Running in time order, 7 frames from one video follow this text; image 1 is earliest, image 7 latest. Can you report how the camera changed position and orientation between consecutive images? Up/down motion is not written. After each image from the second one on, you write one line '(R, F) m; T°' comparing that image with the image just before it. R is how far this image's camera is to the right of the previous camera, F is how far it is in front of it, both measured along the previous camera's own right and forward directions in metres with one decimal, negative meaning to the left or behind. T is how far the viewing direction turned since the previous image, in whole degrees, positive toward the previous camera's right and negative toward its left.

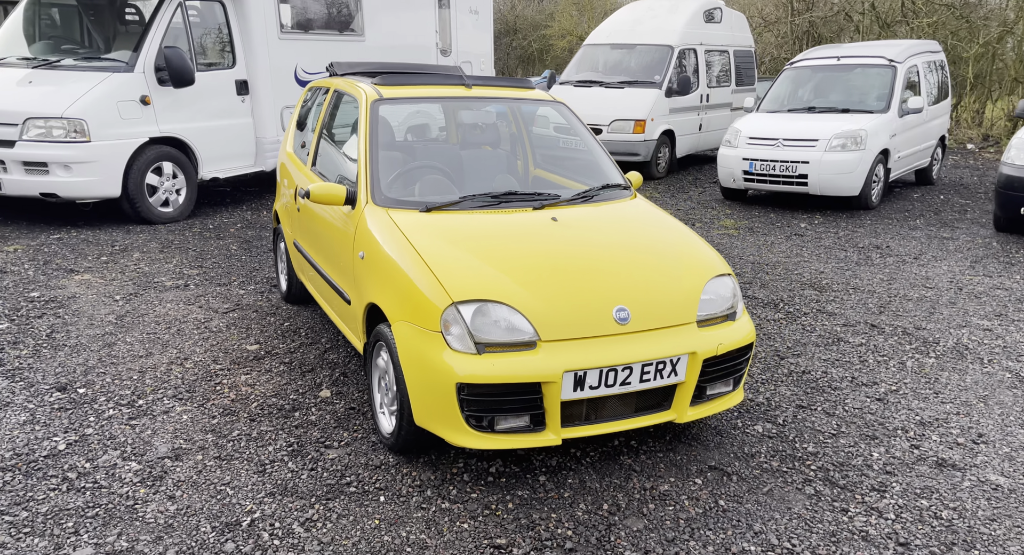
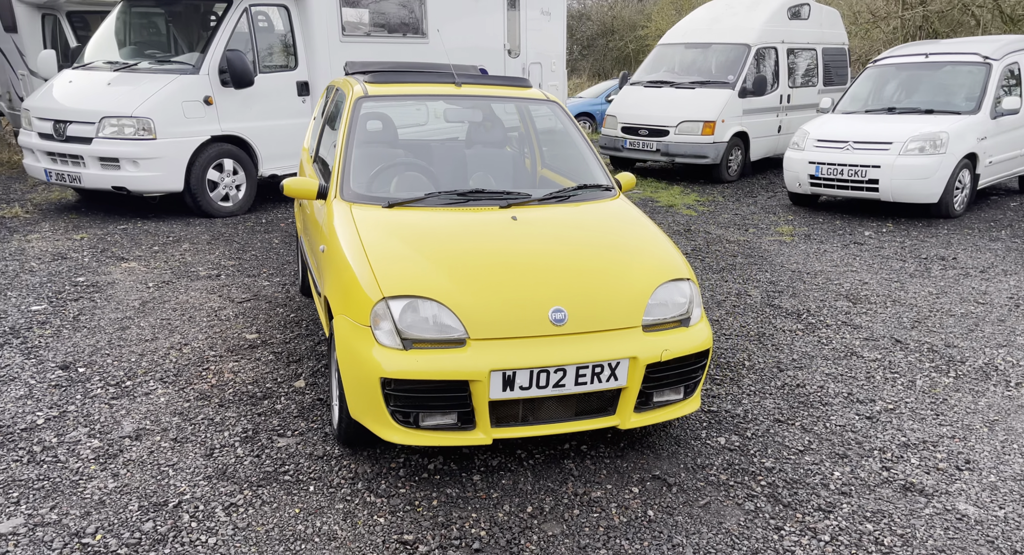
(+0.6, +0.1) m; -7°
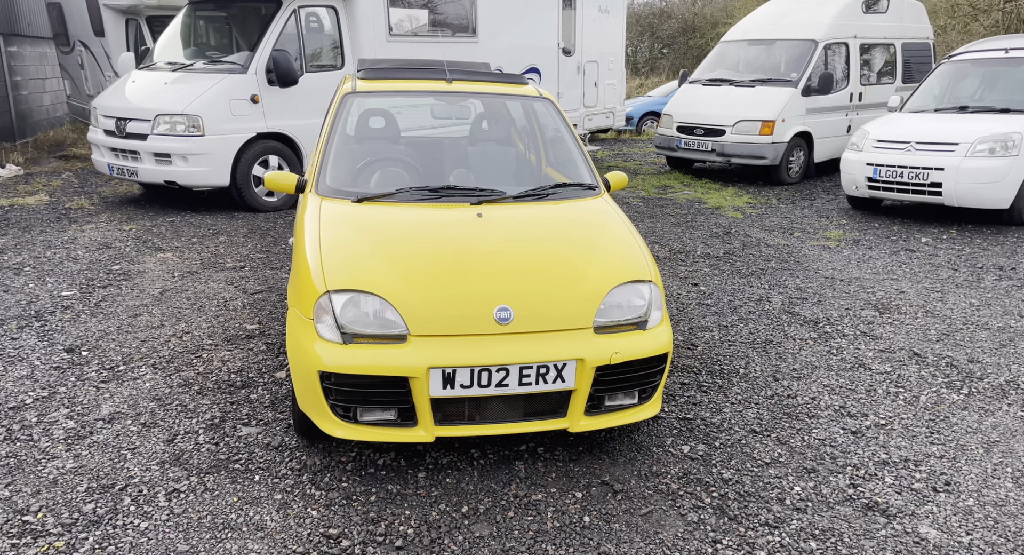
(+0.5, +0.1) m; -6°
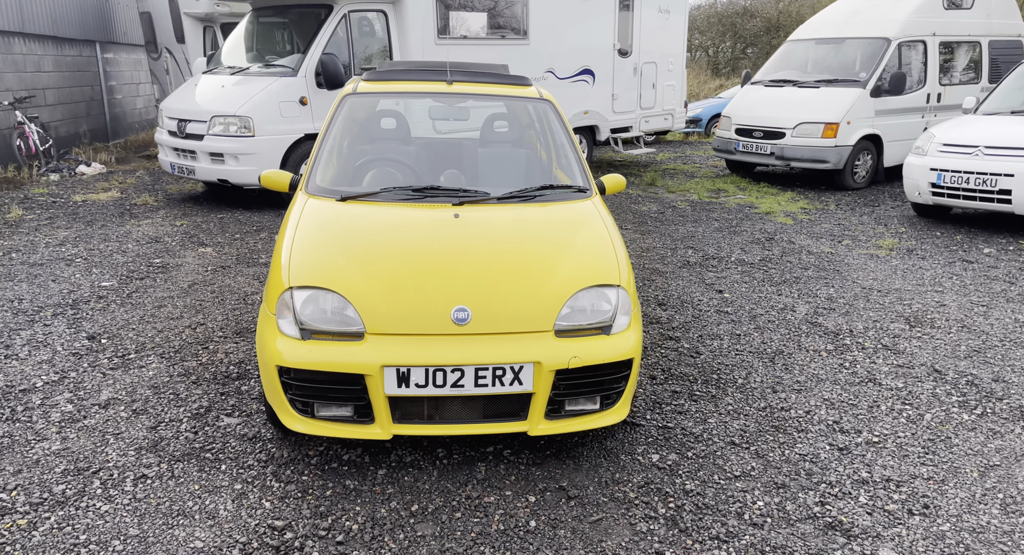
(+0.4, 0.0) m; -6°
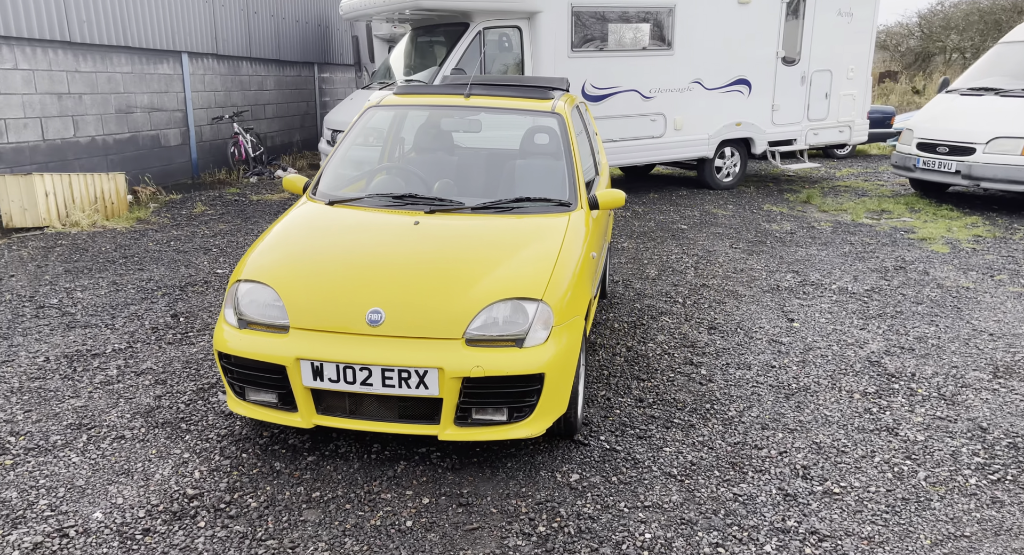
(+1.1, +0.1) m; -16°
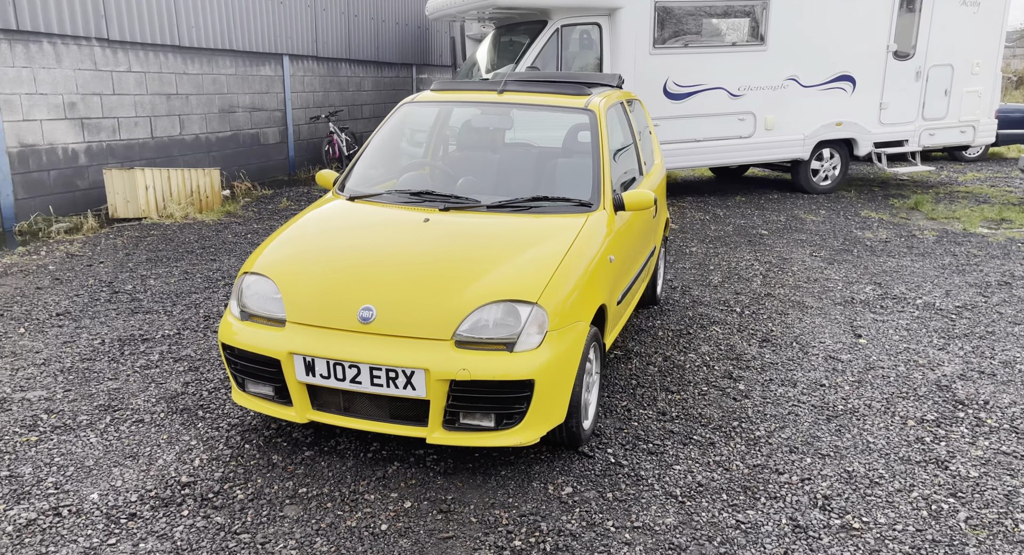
(+0.4, +0.2) m; -8°
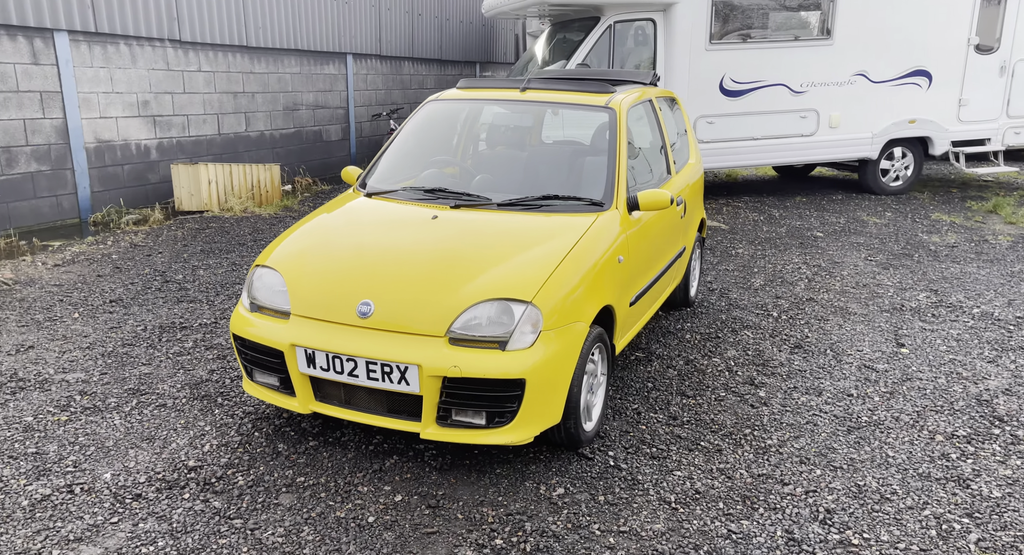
(+0.3, 0.0) m; -6°
